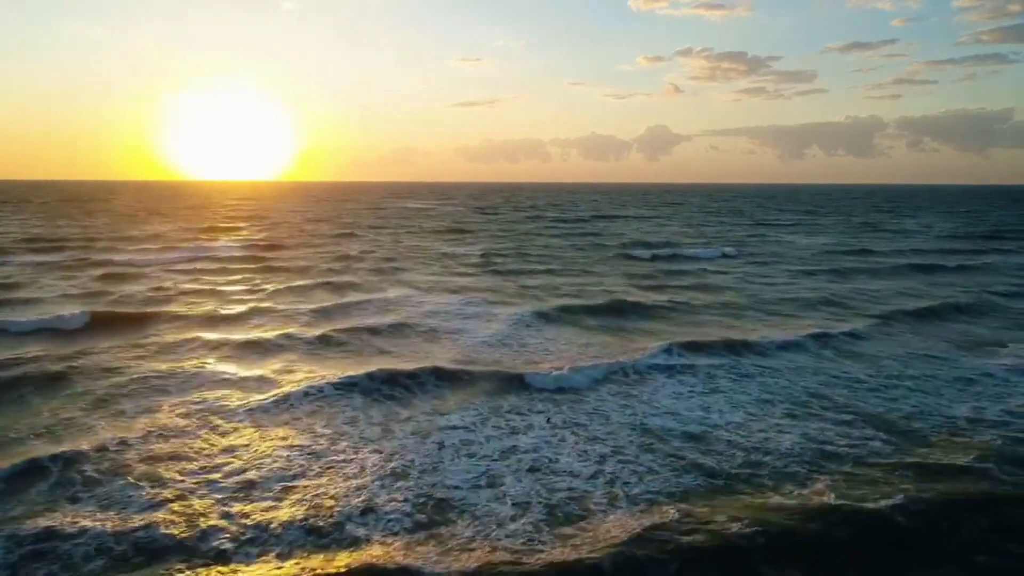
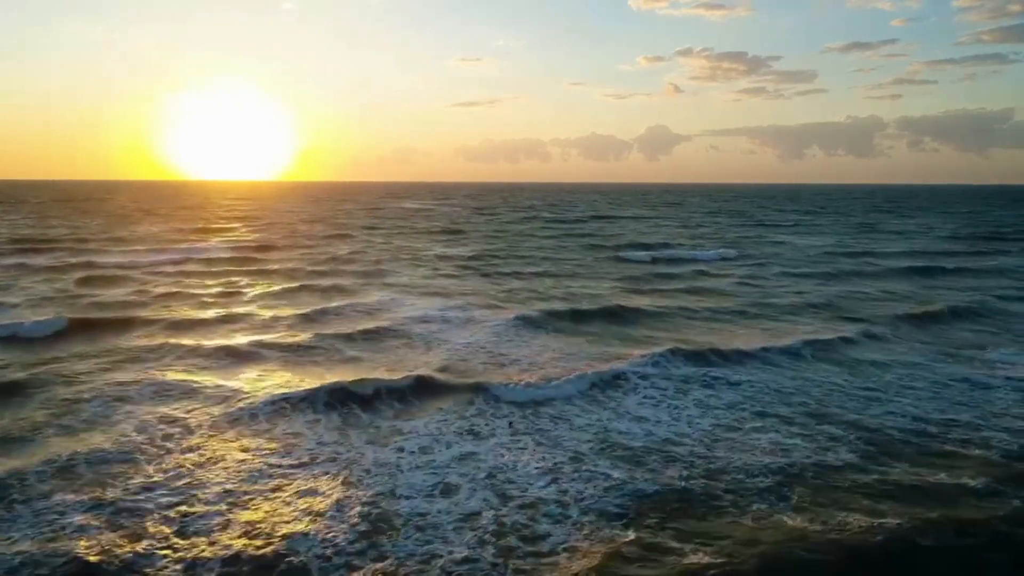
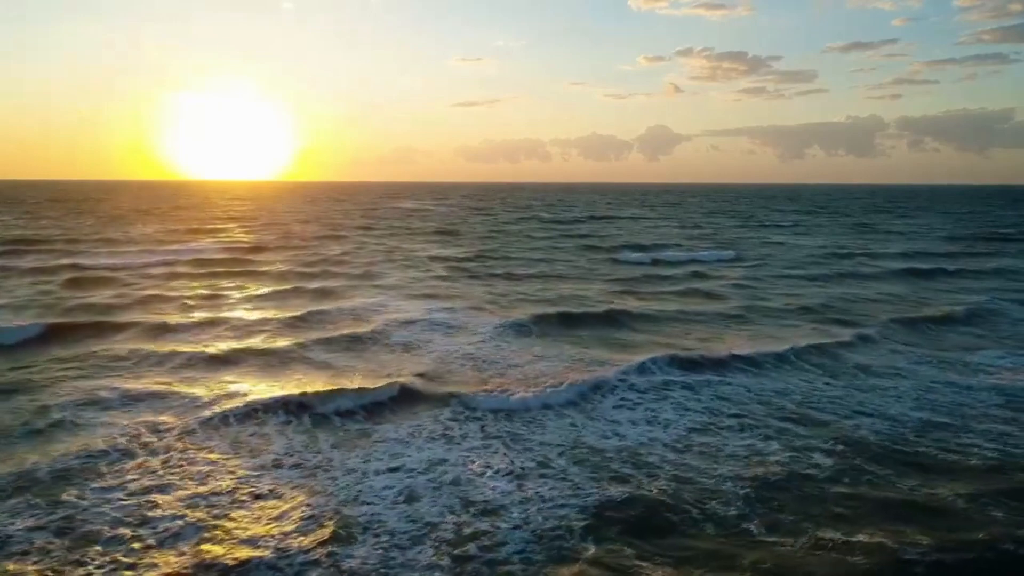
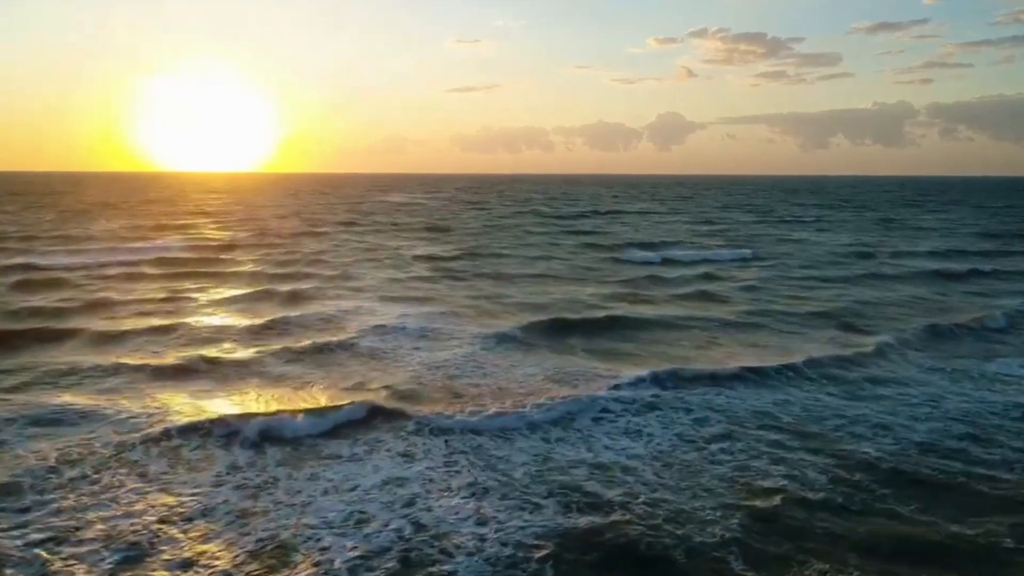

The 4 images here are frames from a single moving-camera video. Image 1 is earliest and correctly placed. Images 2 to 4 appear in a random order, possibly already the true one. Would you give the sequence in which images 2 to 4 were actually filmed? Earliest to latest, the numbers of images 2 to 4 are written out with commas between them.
2, 3, 4
